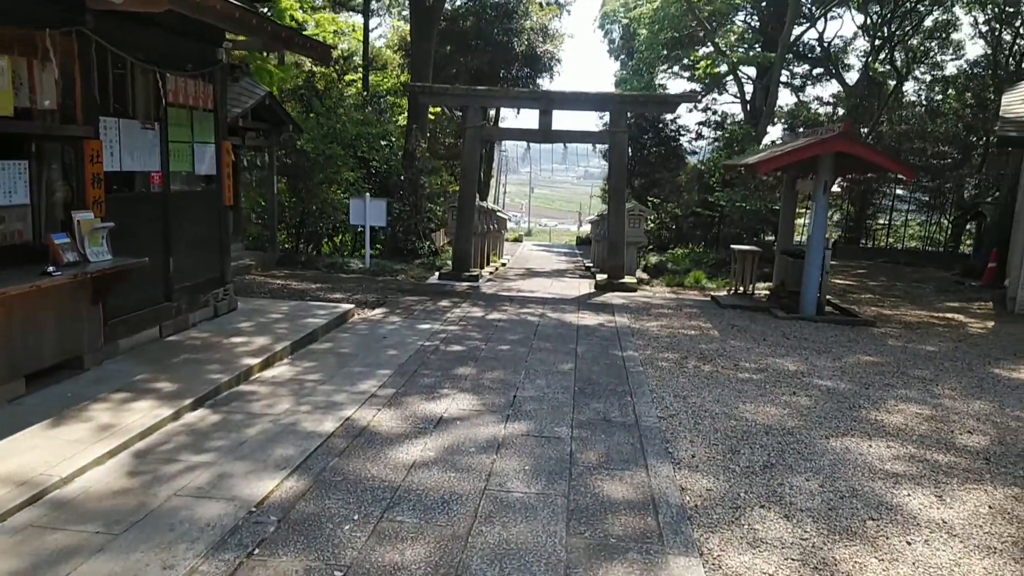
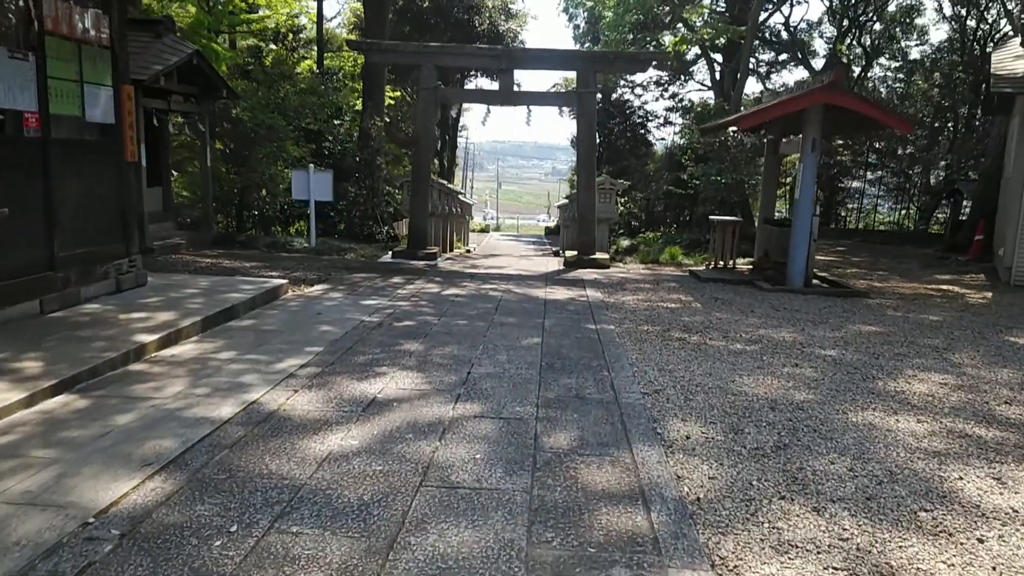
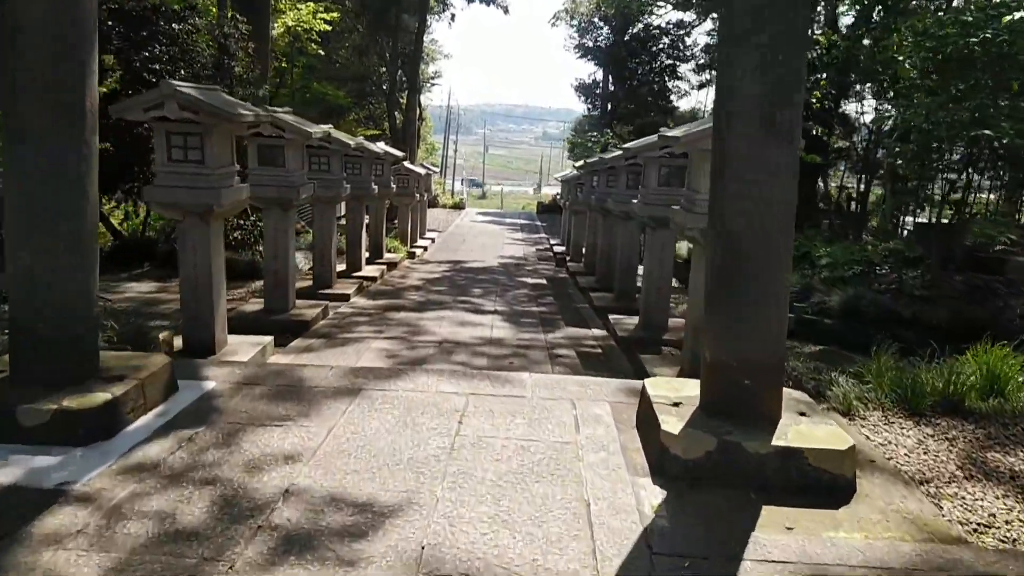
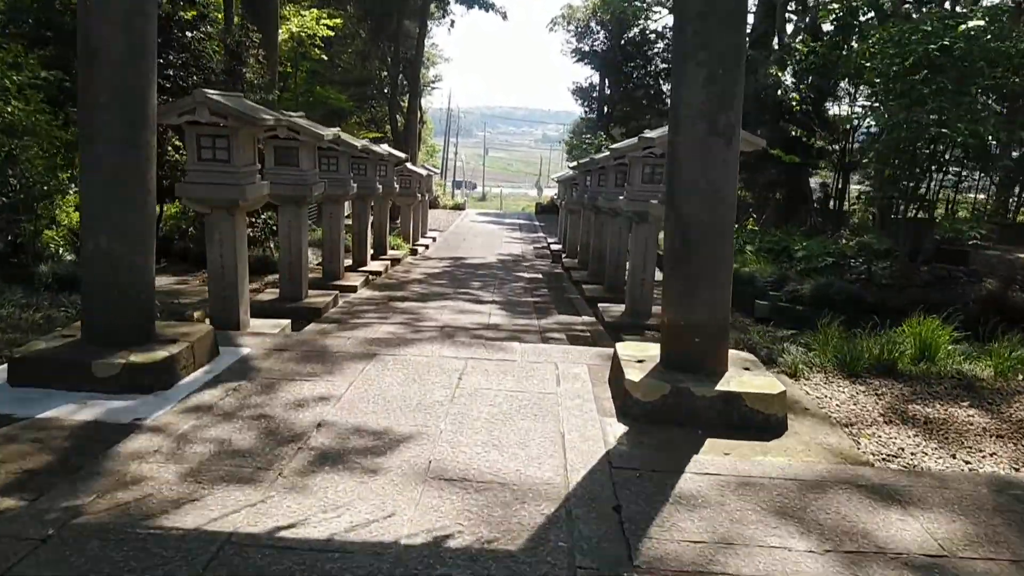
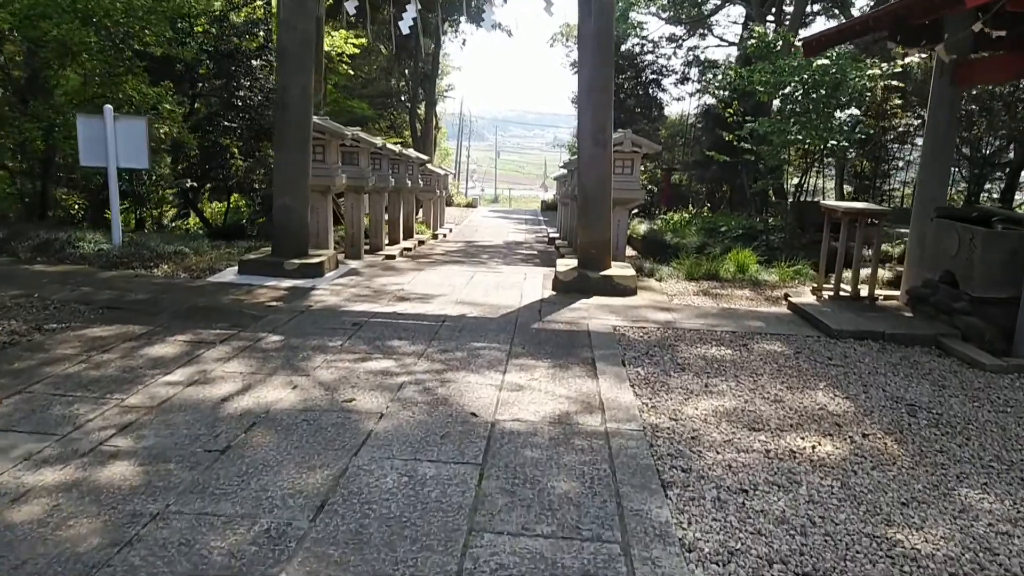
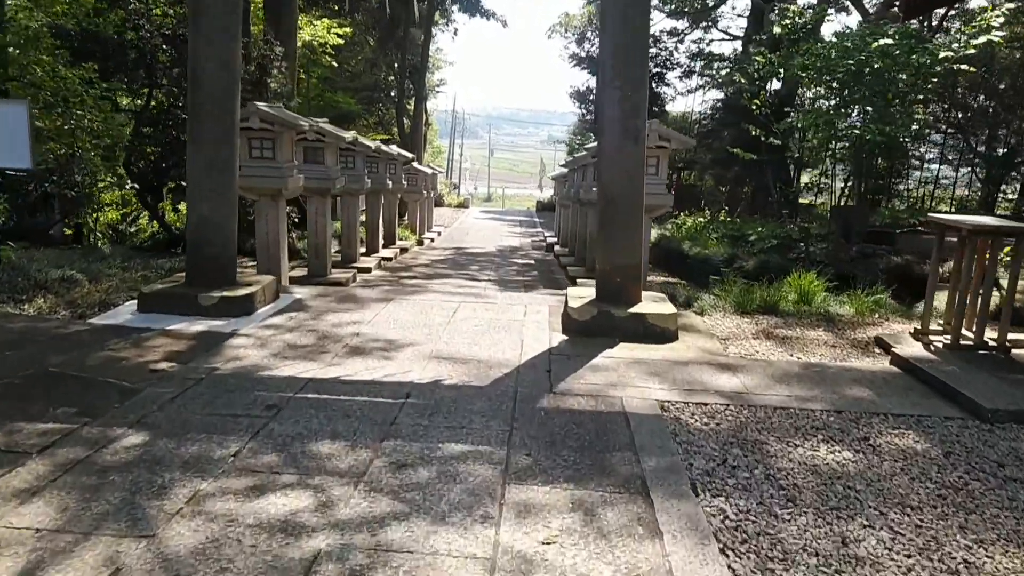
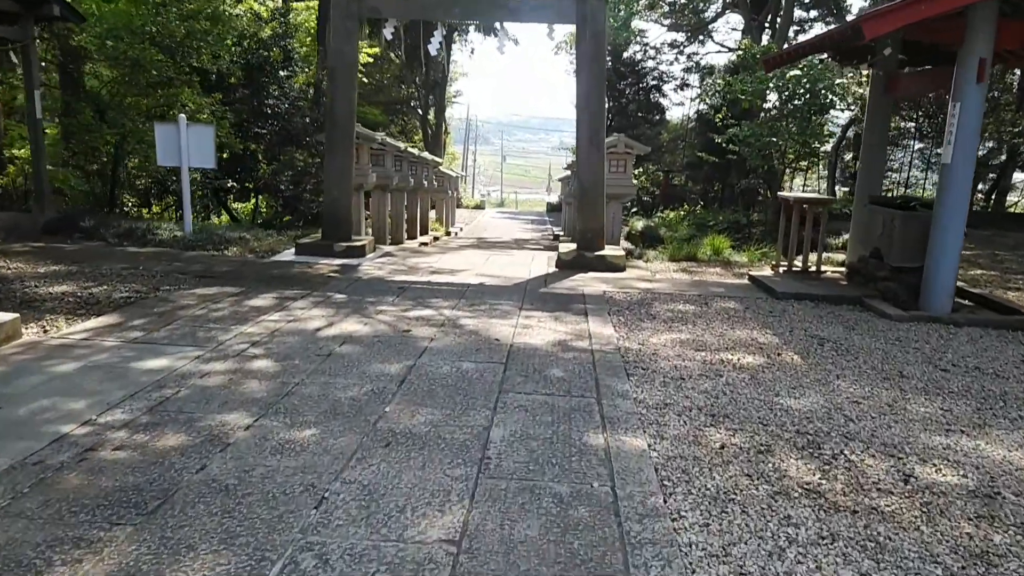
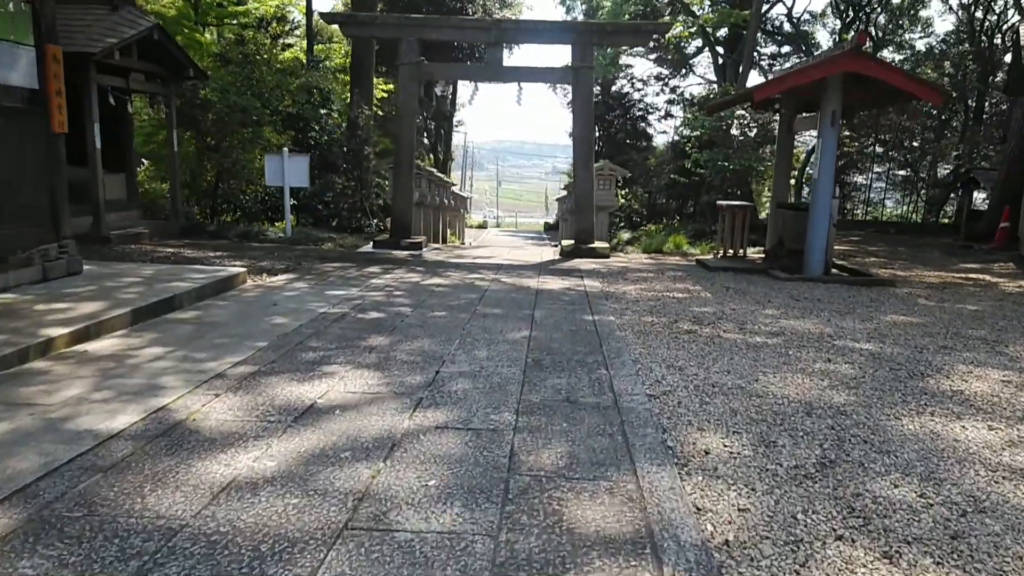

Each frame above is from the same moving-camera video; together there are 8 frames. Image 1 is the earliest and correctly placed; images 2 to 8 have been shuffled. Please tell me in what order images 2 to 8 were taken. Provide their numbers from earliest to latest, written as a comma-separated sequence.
2, 8, 7, 5, 6, 4, 3
